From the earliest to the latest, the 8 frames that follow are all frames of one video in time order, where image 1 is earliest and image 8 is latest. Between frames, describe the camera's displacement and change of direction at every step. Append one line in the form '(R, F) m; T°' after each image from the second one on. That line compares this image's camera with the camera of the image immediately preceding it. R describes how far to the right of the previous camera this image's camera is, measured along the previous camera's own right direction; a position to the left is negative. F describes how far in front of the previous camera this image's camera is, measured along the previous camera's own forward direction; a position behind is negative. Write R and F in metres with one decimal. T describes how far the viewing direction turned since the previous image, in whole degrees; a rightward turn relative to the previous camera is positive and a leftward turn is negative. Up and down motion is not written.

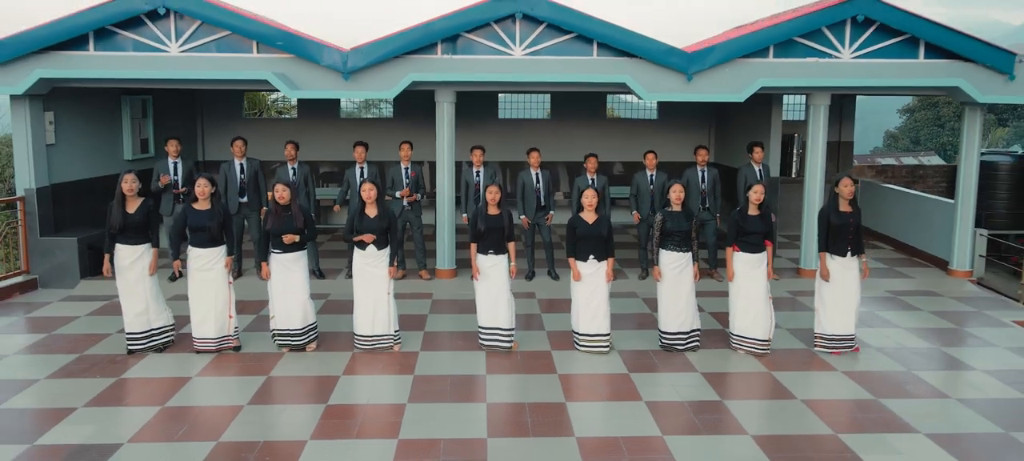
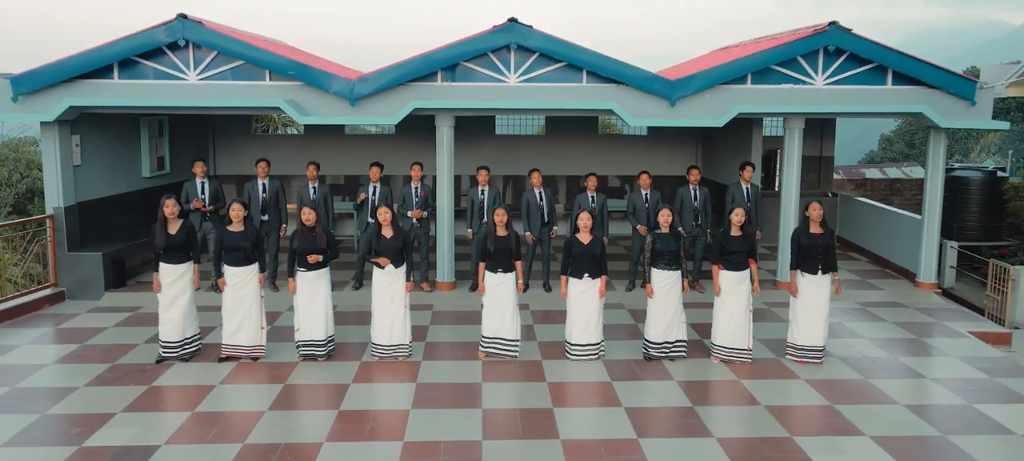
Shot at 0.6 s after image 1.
(+0.1, -0.6) m; 0°
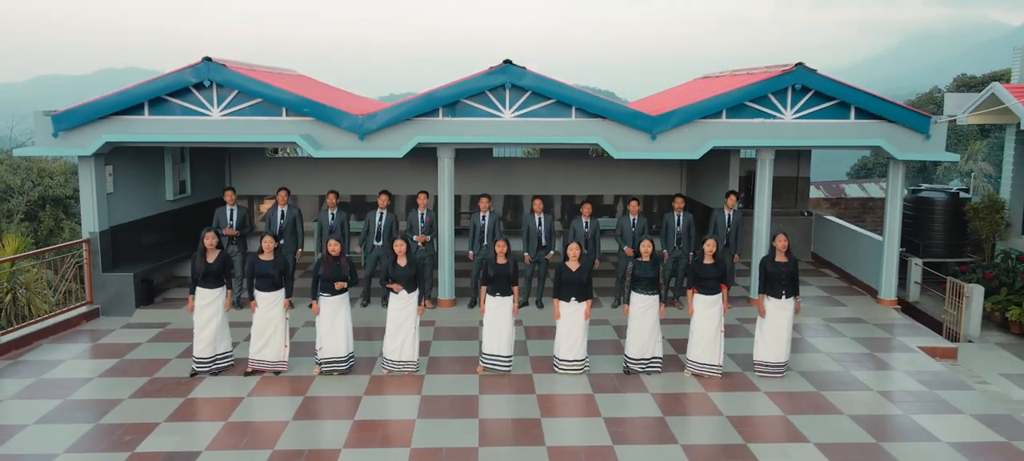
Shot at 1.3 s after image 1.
(+0.1, -0.8) m; 0°
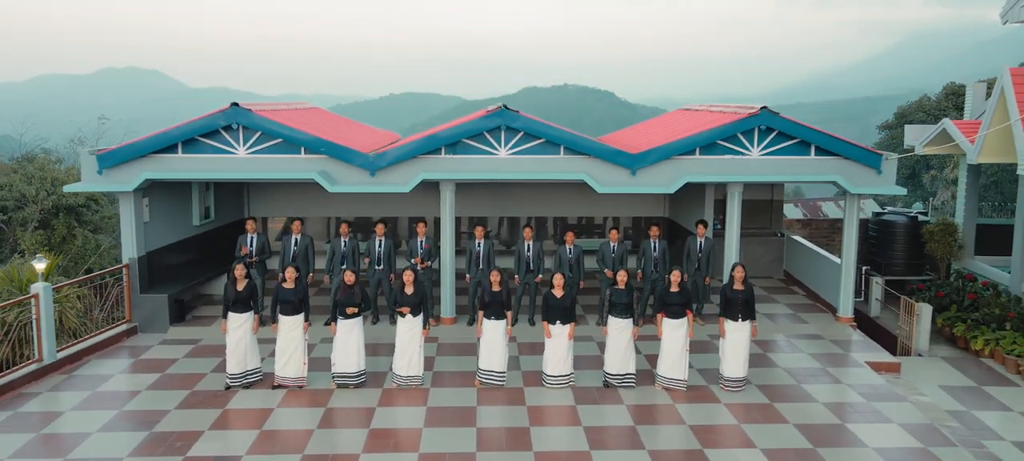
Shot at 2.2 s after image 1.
(+0.1, -1.1) m; 0°
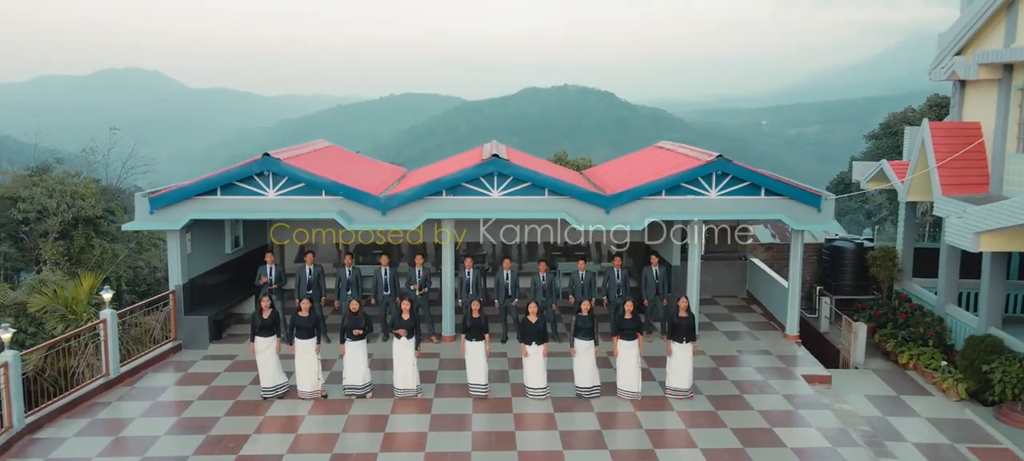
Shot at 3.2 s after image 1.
(+0.1, -1.7) m; 0°
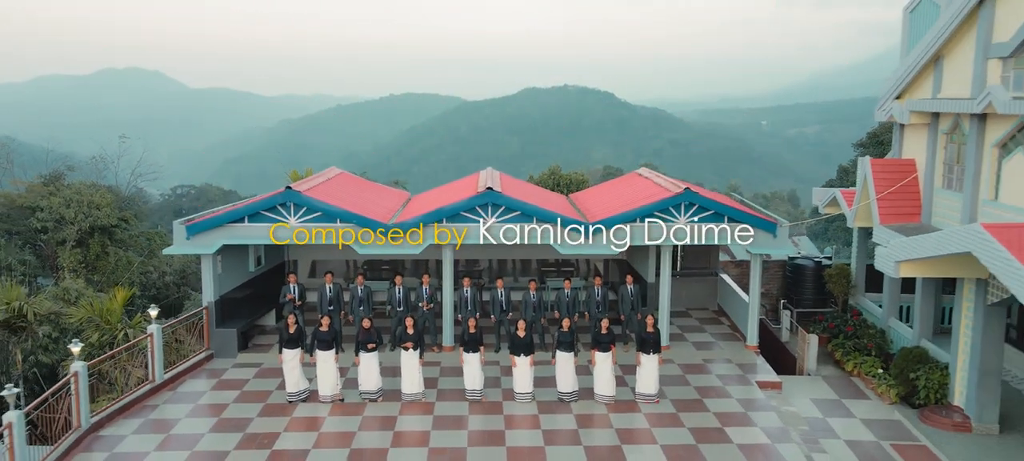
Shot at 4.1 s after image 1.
(+0.1, -1.7) m; 0°
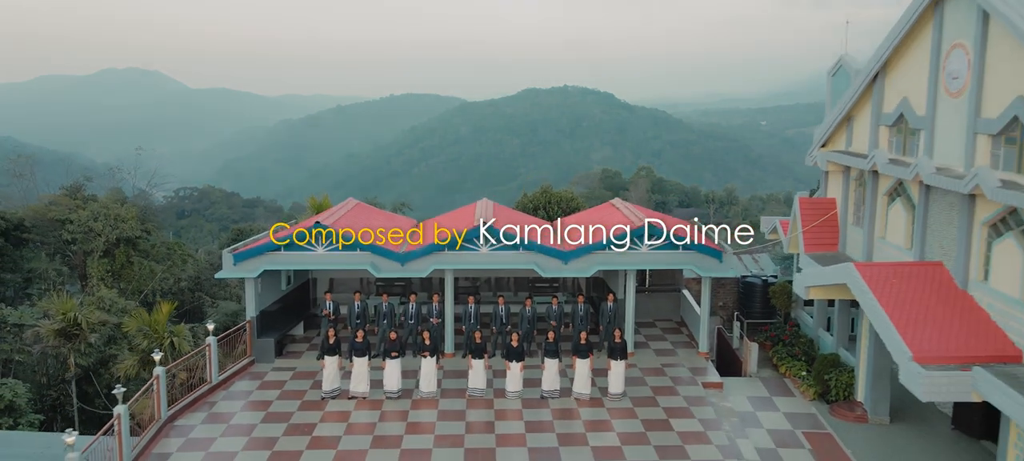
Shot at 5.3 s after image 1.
(+0.2, -2.9) m; 0°
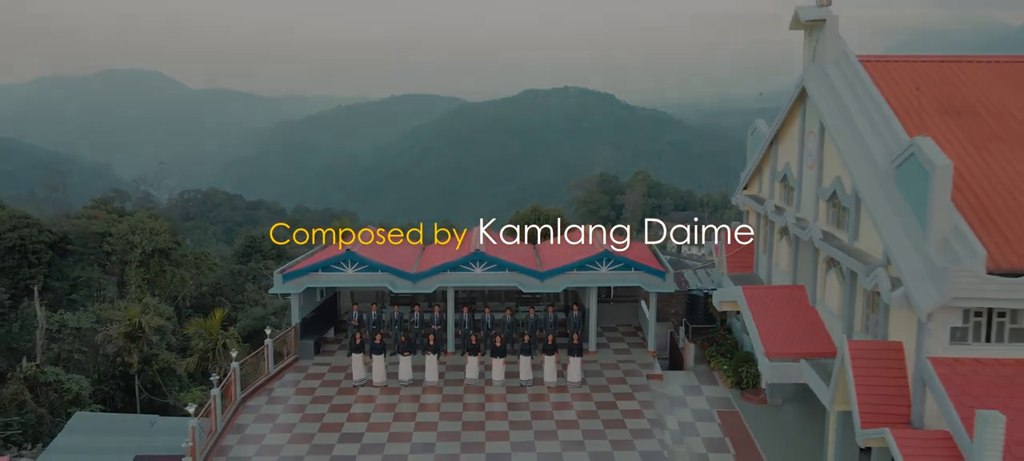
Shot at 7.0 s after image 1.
(+0.4, -4.7) m; 0°
